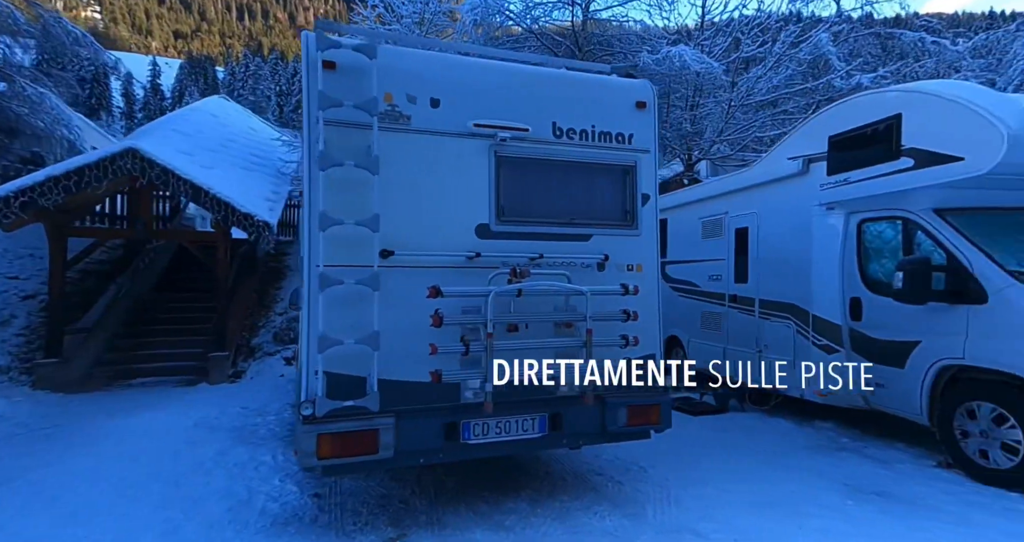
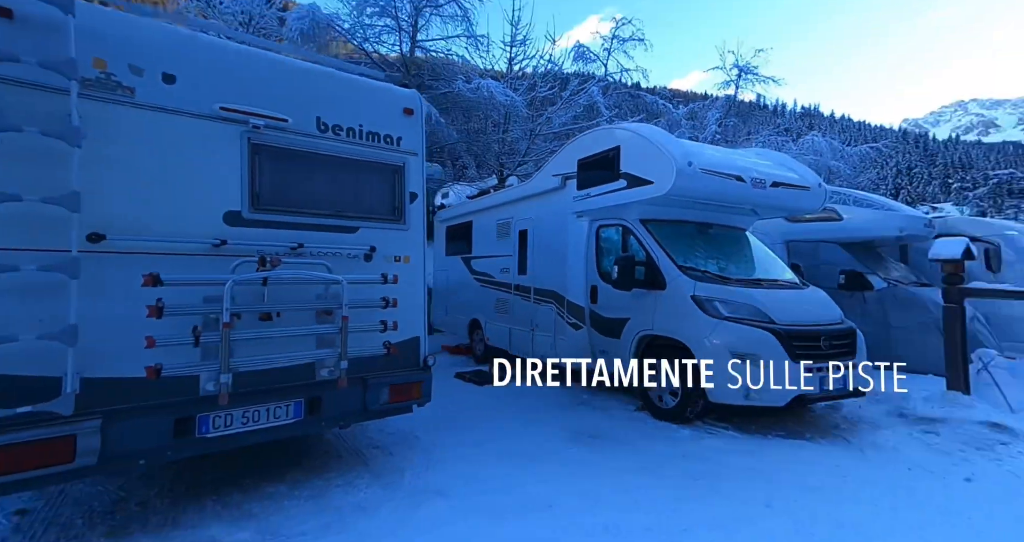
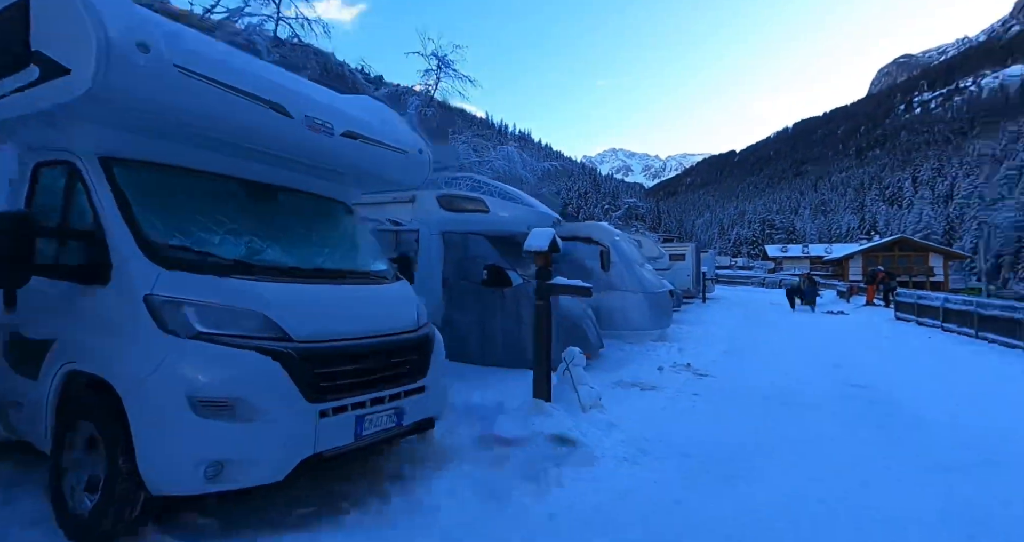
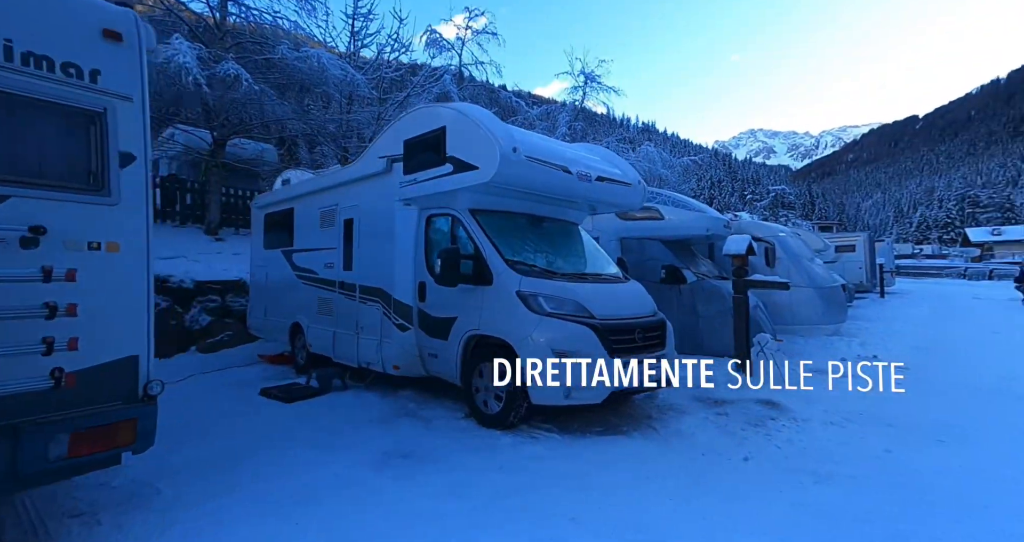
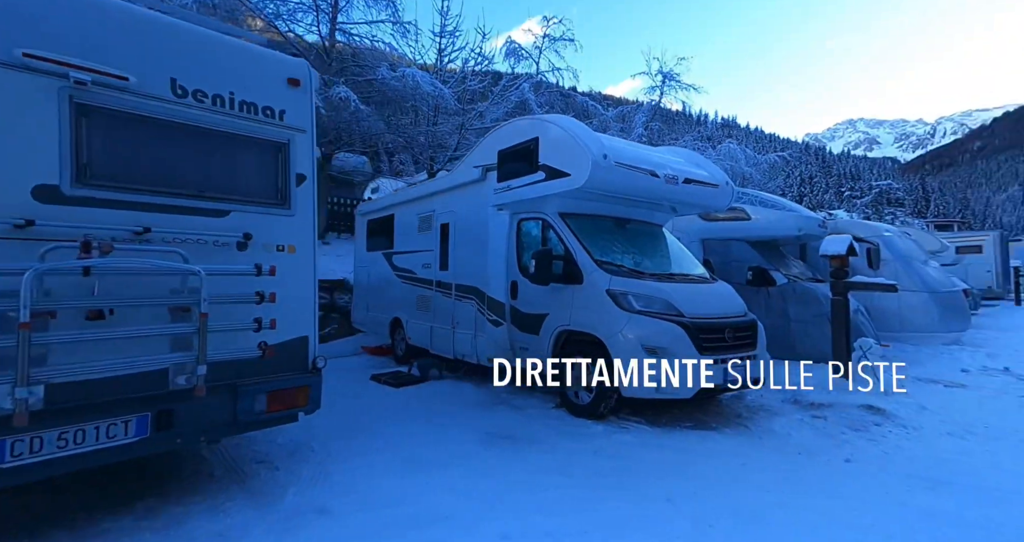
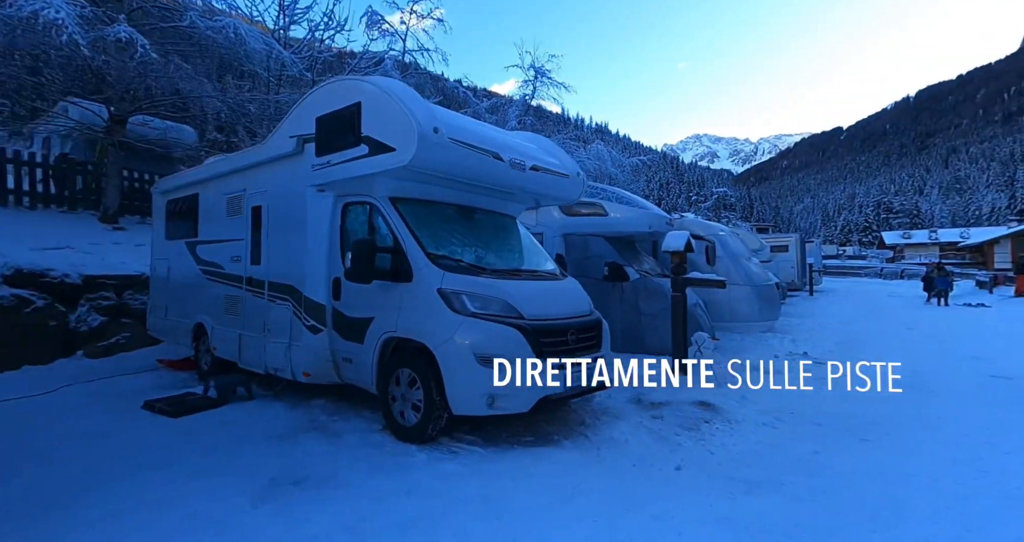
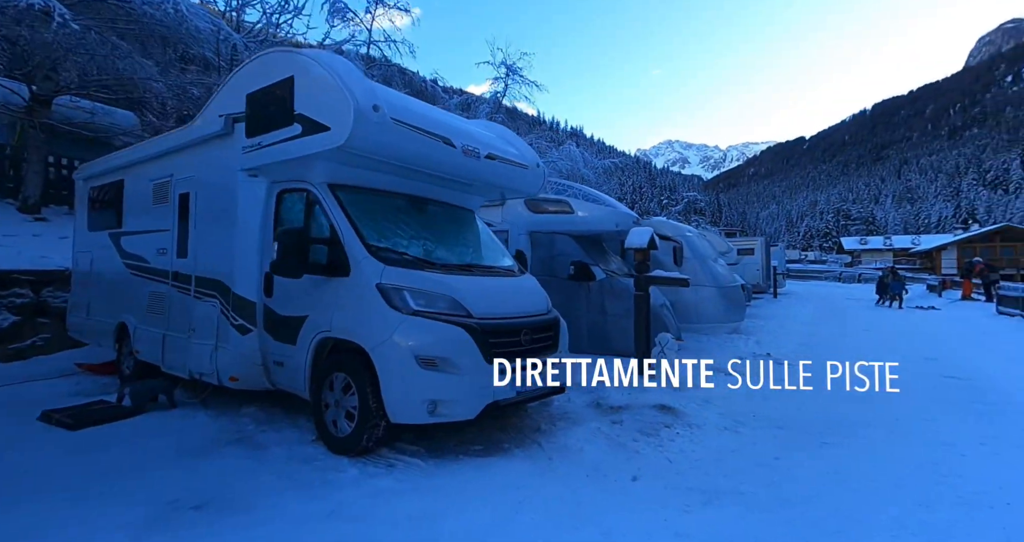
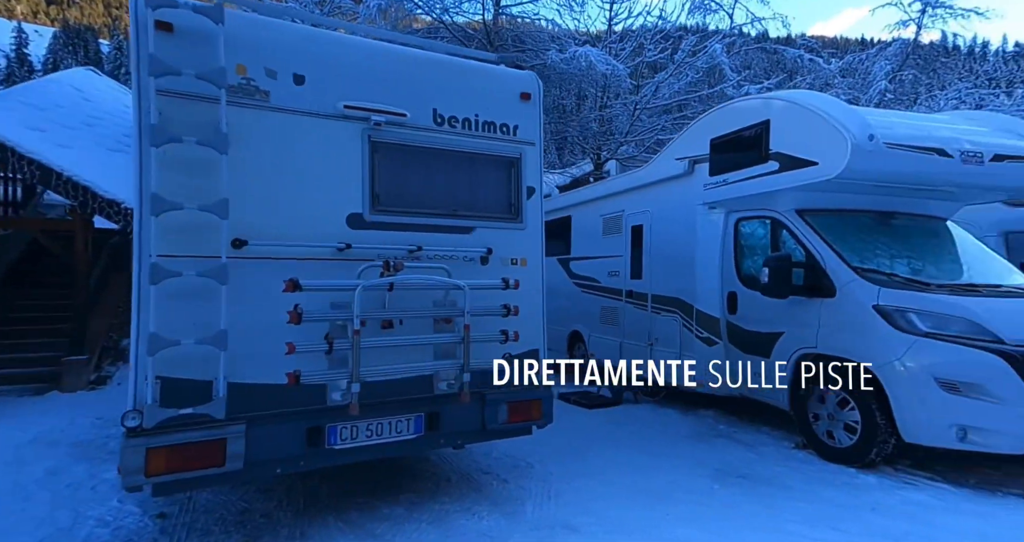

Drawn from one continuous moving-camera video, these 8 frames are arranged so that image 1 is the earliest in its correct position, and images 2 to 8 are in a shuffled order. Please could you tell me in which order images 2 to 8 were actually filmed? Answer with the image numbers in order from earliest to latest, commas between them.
8, 2, 5, 4, 6, 7, 3
